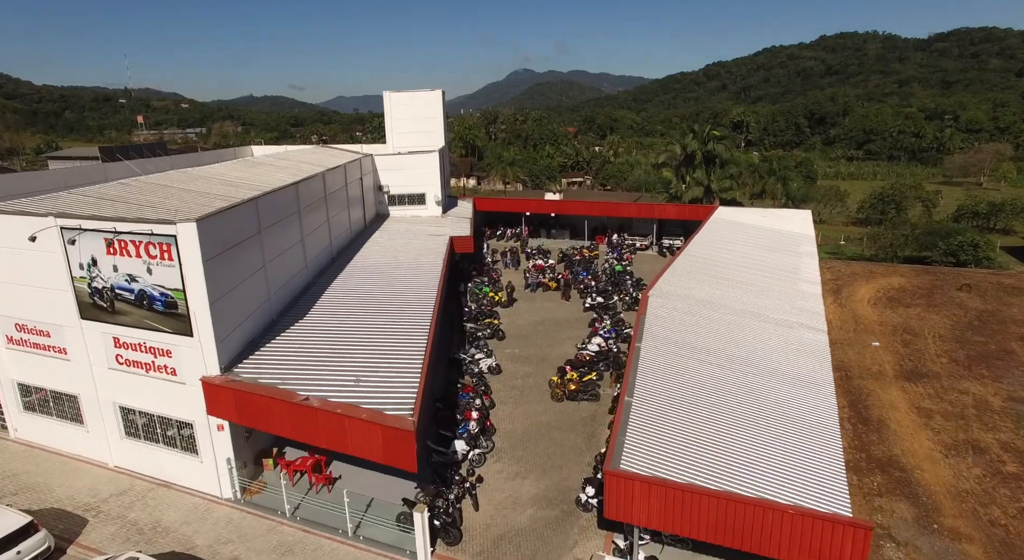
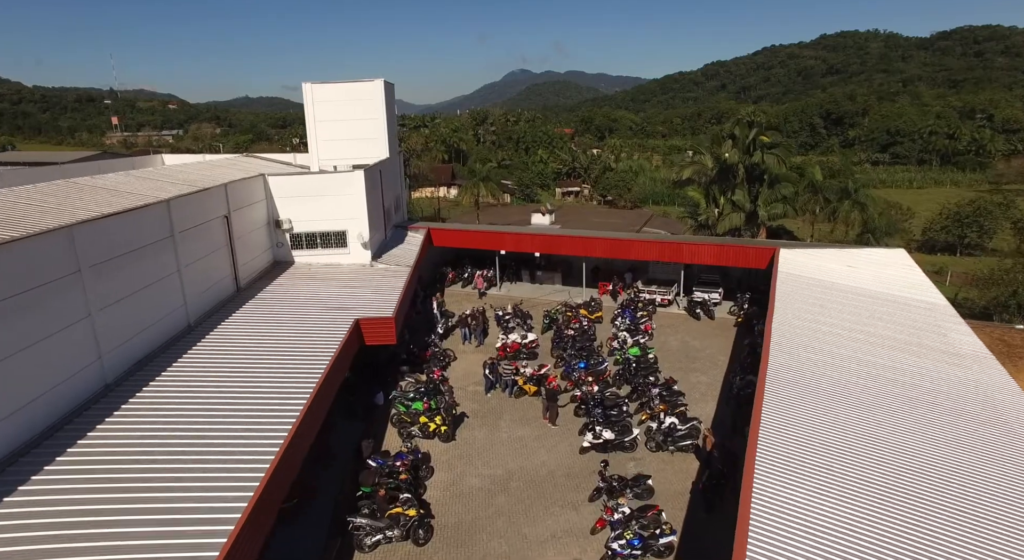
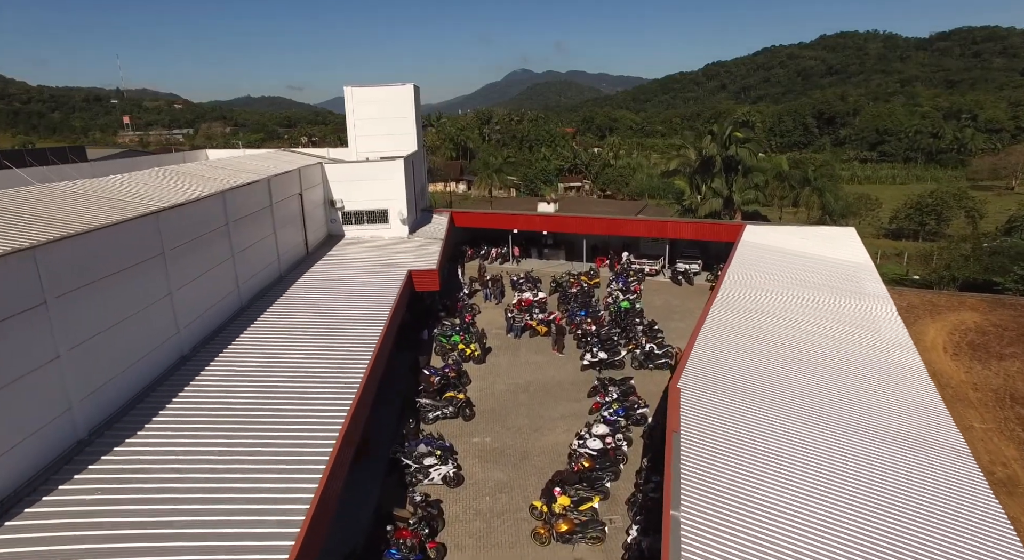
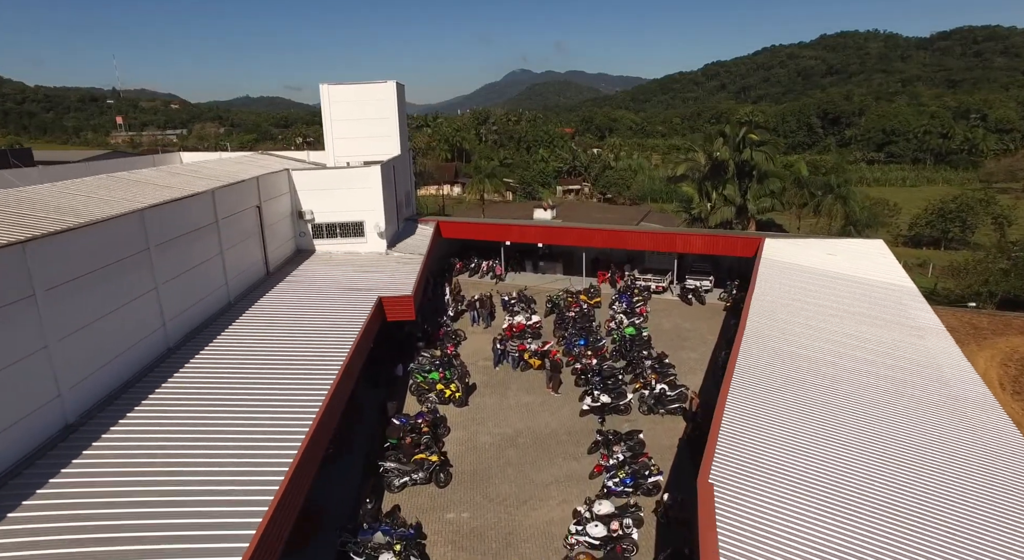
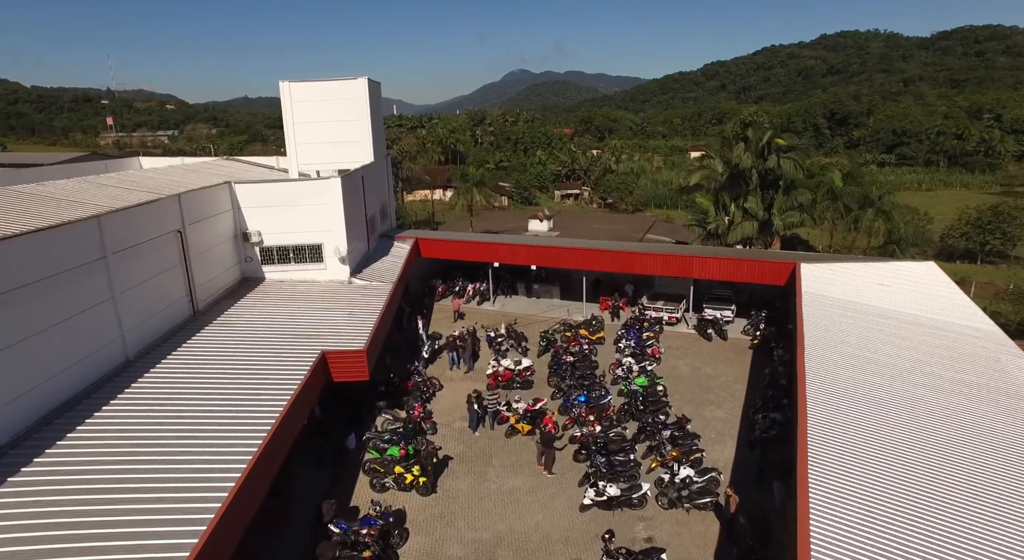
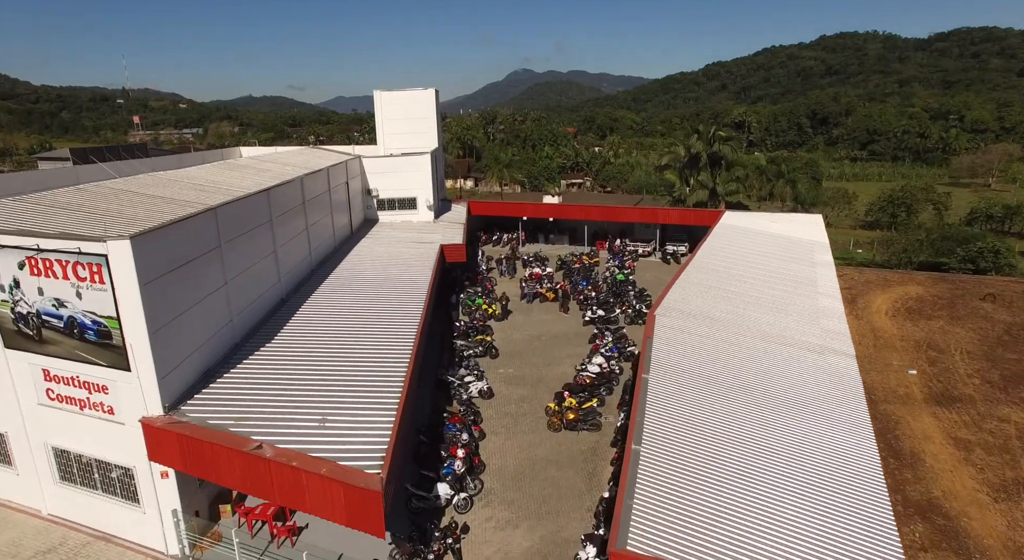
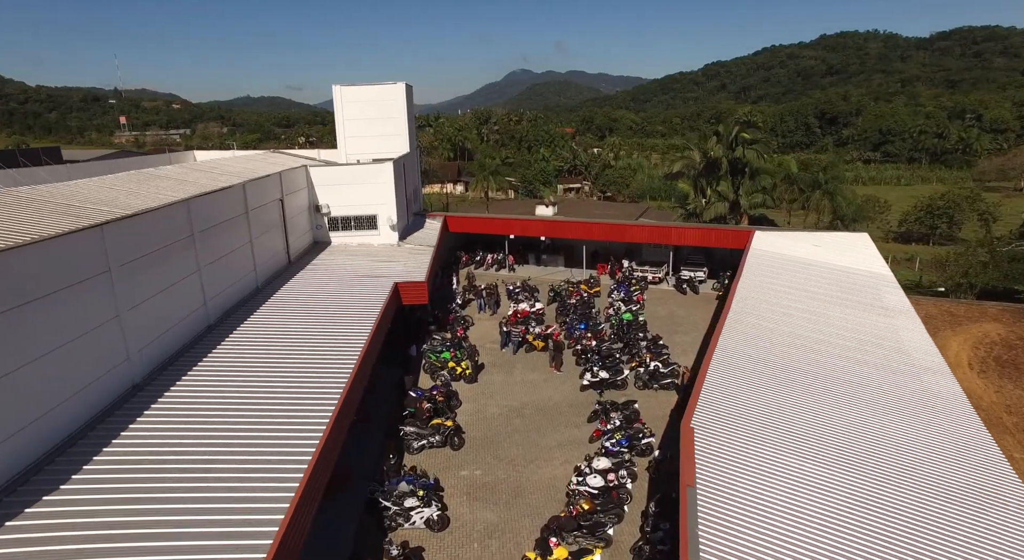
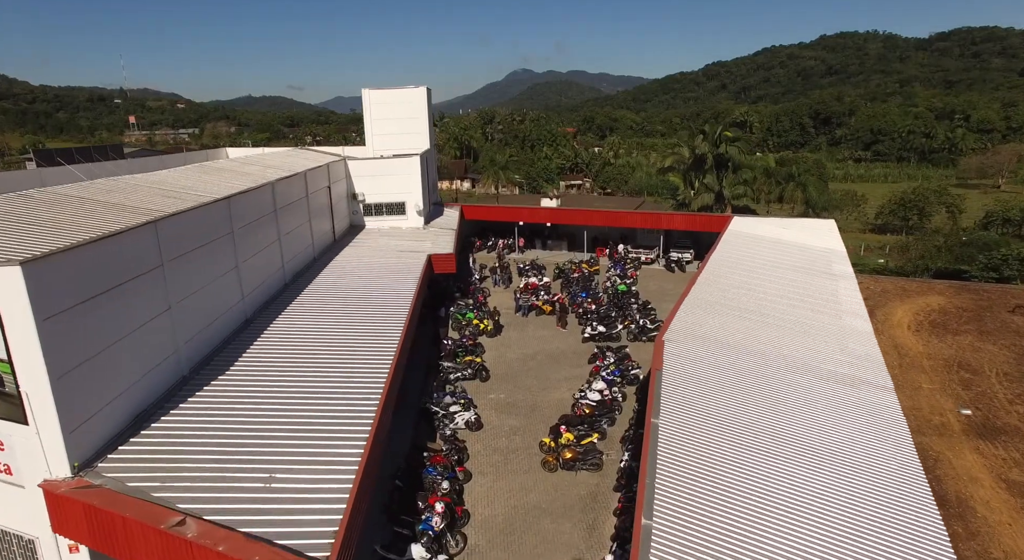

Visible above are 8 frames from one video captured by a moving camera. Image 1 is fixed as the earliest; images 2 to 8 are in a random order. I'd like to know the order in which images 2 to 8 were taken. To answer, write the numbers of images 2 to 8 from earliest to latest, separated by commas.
6, 8, 3, 7, 4, 2, 5
